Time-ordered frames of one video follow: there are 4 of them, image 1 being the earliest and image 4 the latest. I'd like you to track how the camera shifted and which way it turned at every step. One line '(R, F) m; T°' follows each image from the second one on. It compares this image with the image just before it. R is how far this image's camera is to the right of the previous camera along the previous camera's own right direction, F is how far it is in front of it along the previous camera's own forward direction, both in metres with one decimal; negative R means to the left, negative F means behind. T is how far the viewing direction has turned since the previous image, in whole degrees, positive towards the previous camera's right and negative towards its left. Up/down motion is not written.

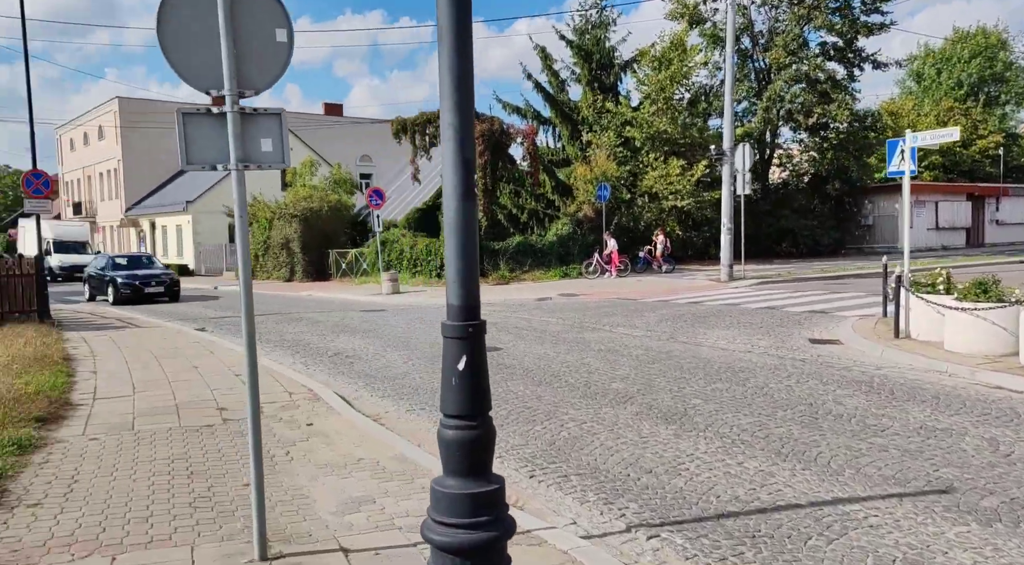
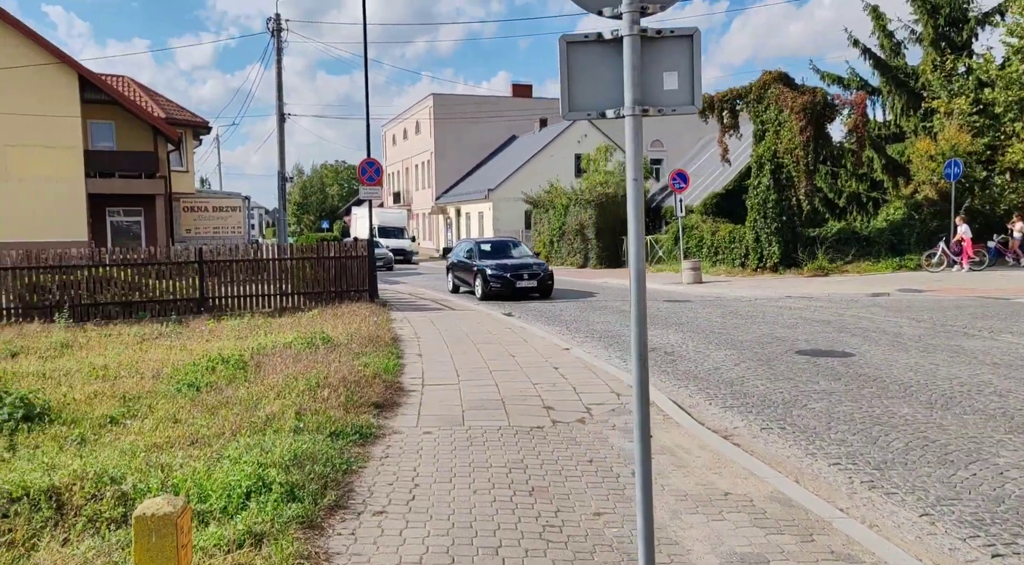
(-0.6, +1.0) m; -17°
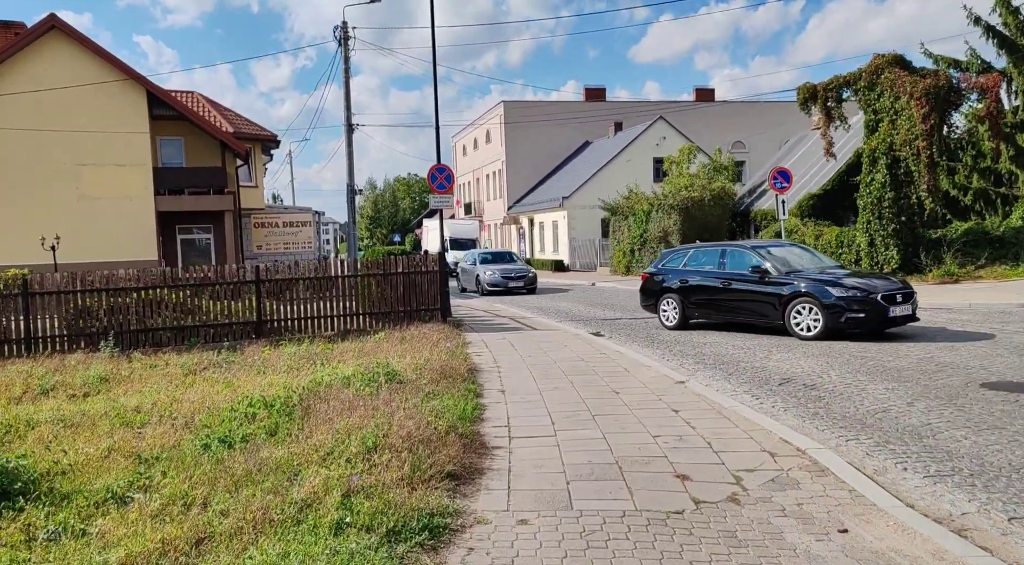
(-0.3, +2.1) m; -4°
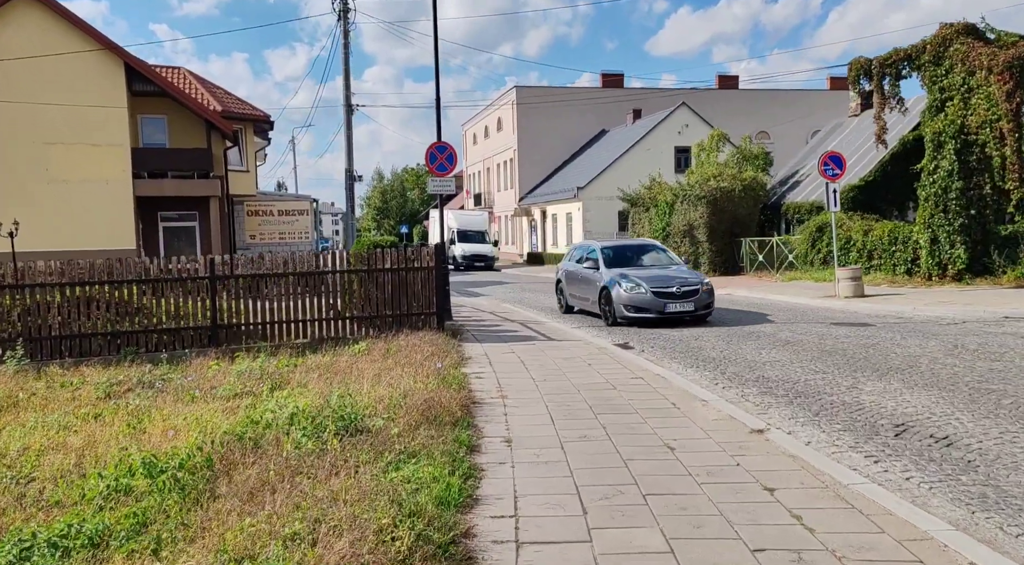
(0.0, +2.9) m; -1°
